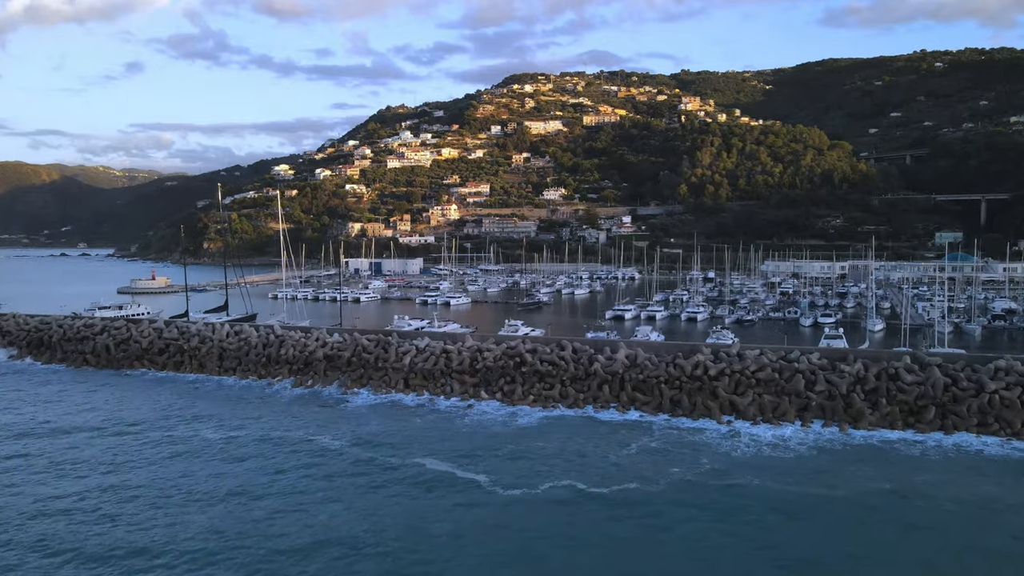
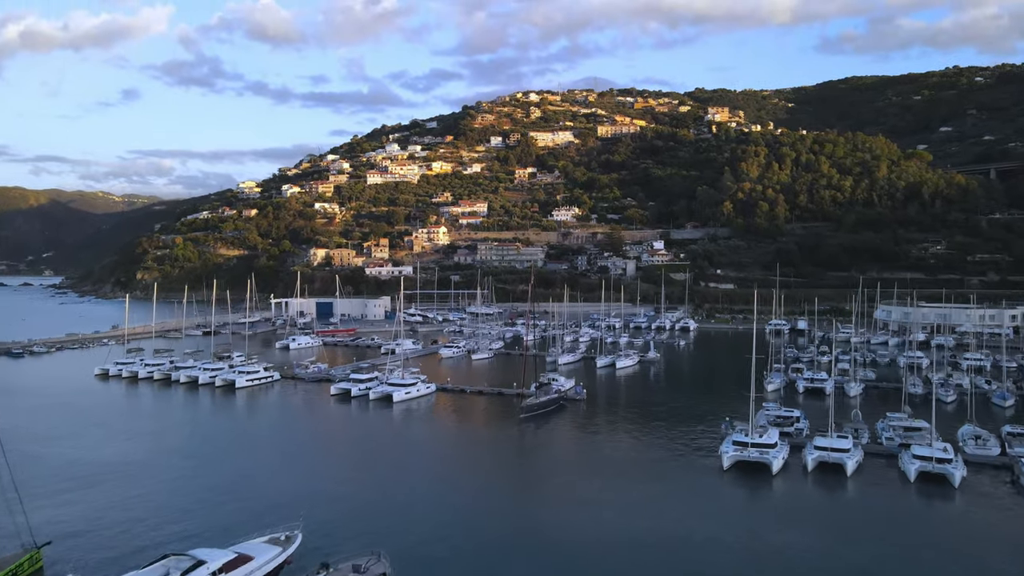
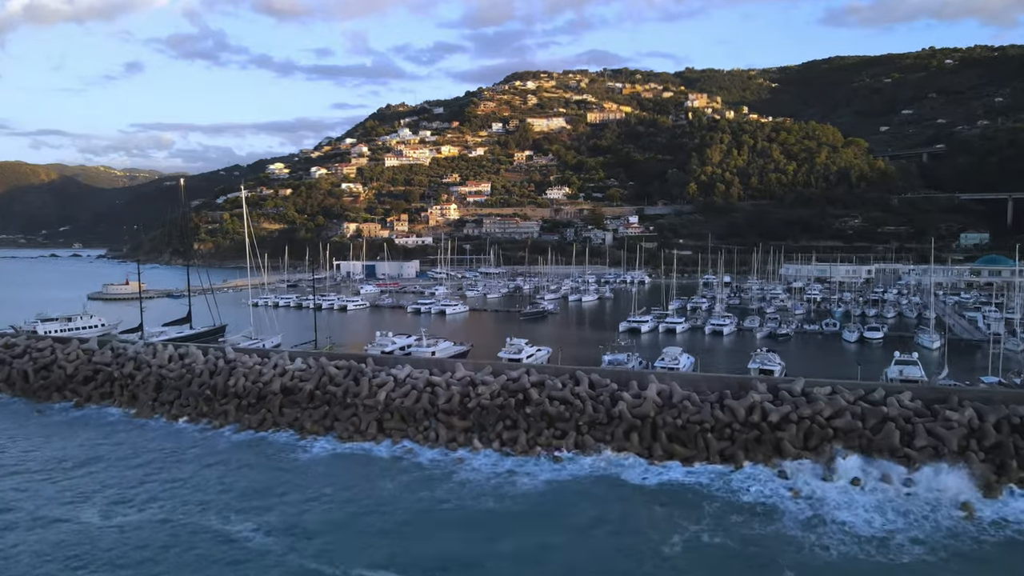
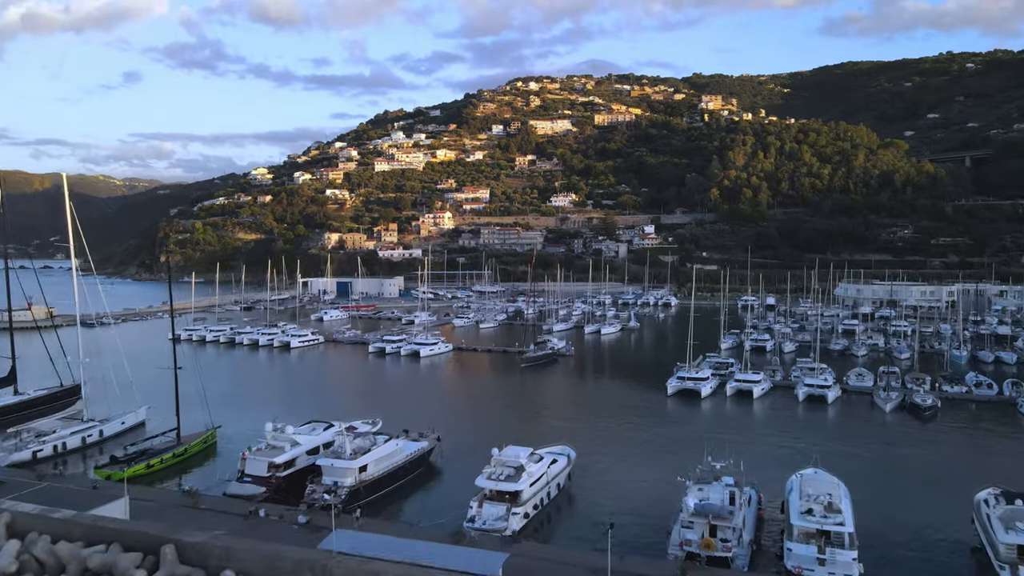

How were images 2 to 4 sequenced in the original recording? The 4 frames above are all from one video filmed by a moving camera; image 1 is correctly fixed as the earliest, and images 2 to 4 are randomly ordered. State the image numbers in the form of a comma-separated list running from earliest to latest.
3, 4, 2
